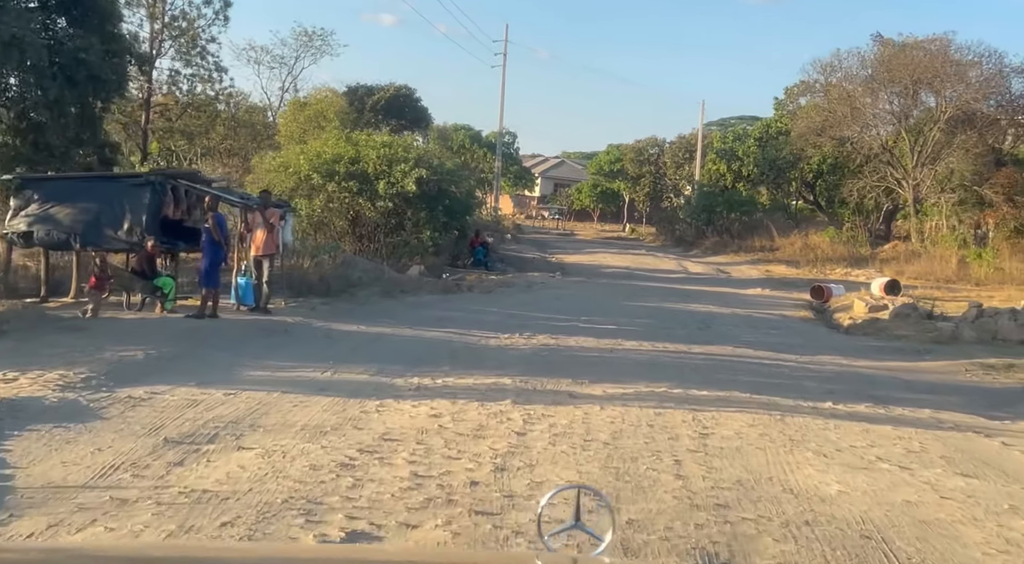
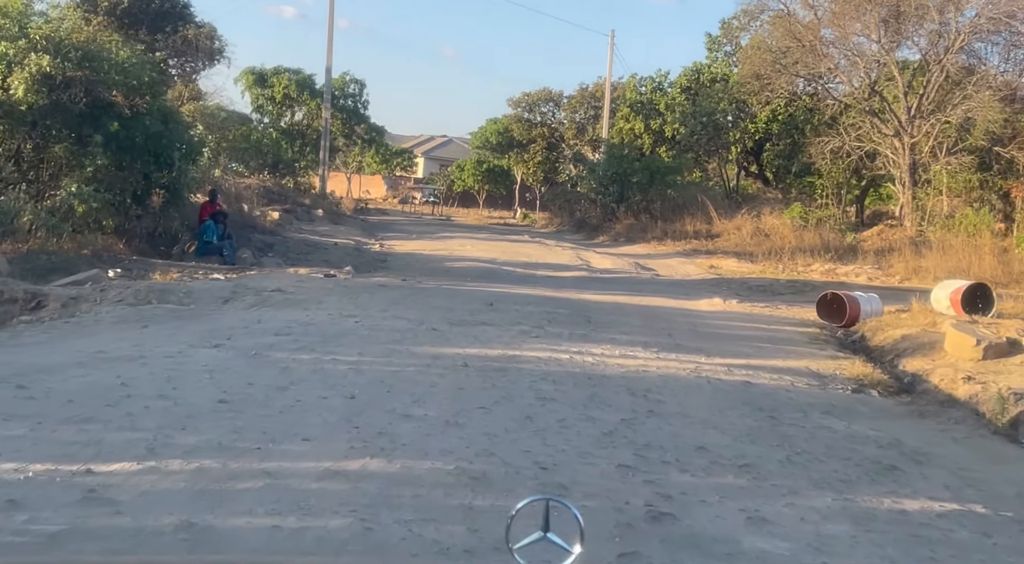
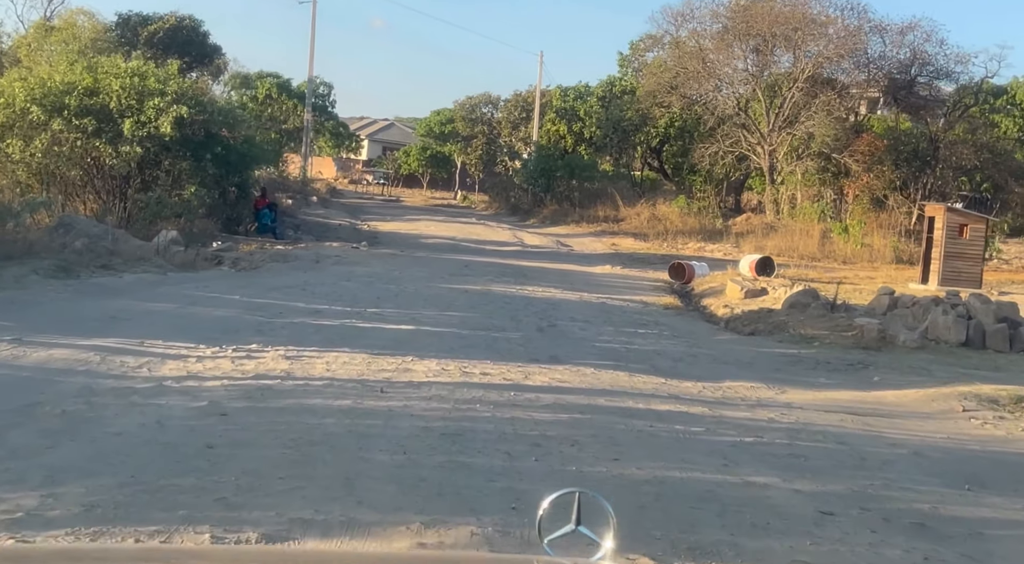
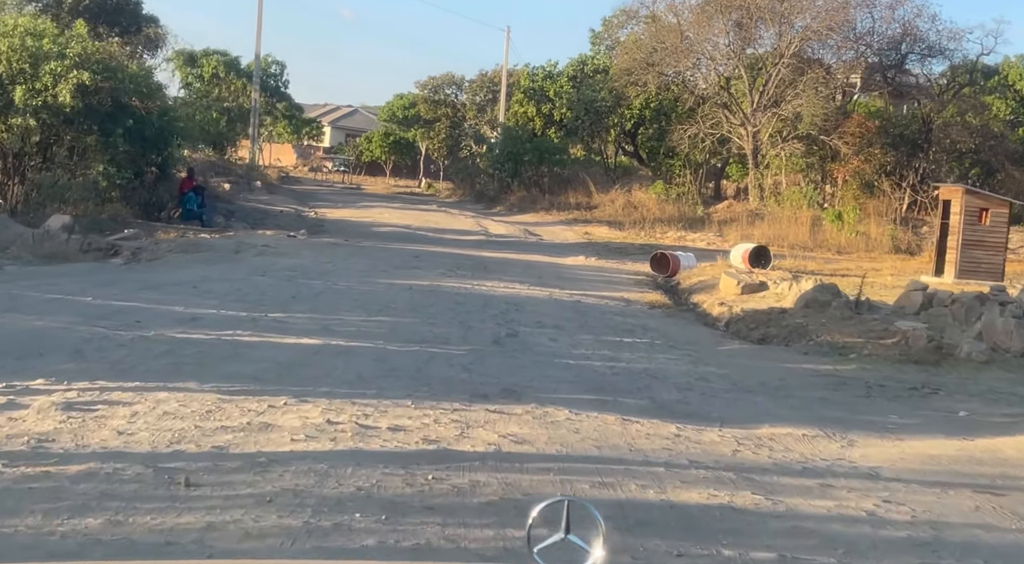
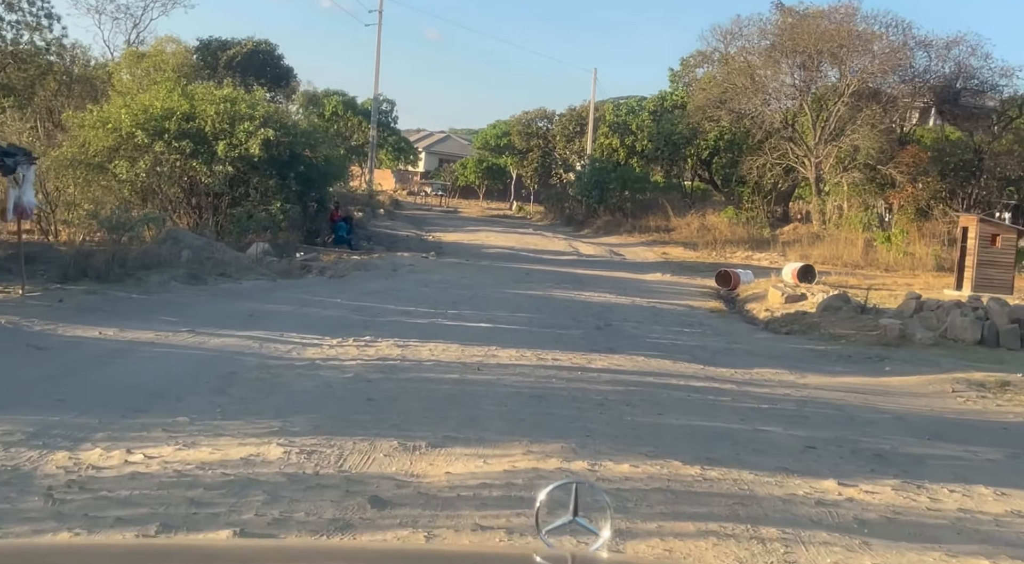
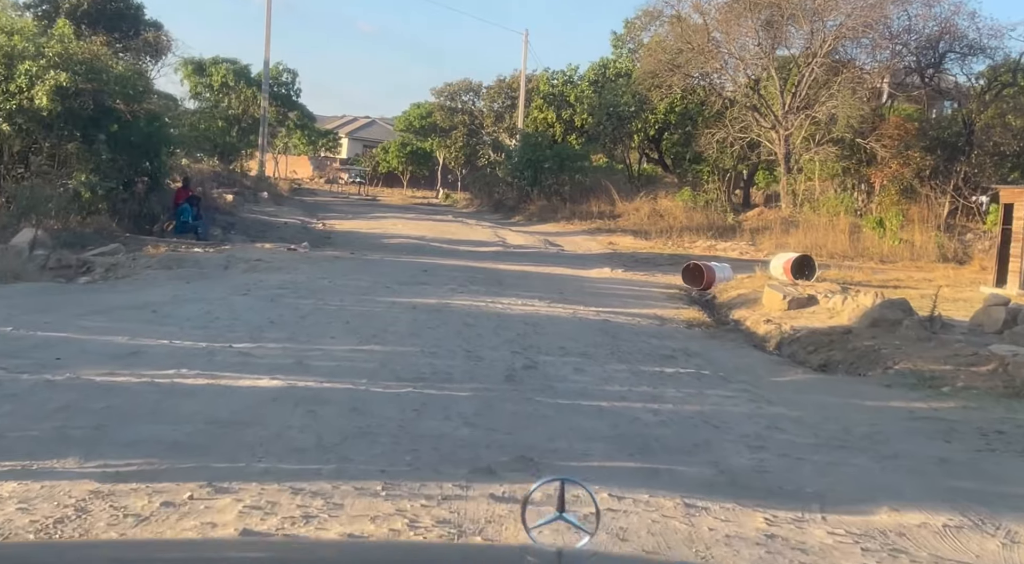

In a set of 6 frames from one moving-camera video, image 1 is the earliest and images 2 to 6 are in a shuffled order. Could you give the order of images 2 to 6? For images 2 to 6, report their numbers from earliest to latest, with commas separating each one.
5, 3, 4, 6, 2
